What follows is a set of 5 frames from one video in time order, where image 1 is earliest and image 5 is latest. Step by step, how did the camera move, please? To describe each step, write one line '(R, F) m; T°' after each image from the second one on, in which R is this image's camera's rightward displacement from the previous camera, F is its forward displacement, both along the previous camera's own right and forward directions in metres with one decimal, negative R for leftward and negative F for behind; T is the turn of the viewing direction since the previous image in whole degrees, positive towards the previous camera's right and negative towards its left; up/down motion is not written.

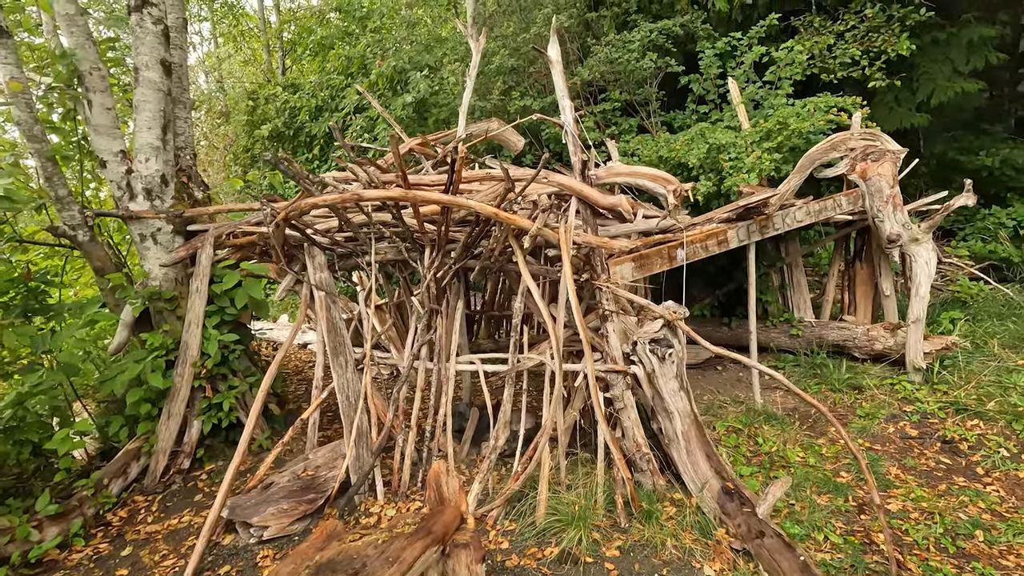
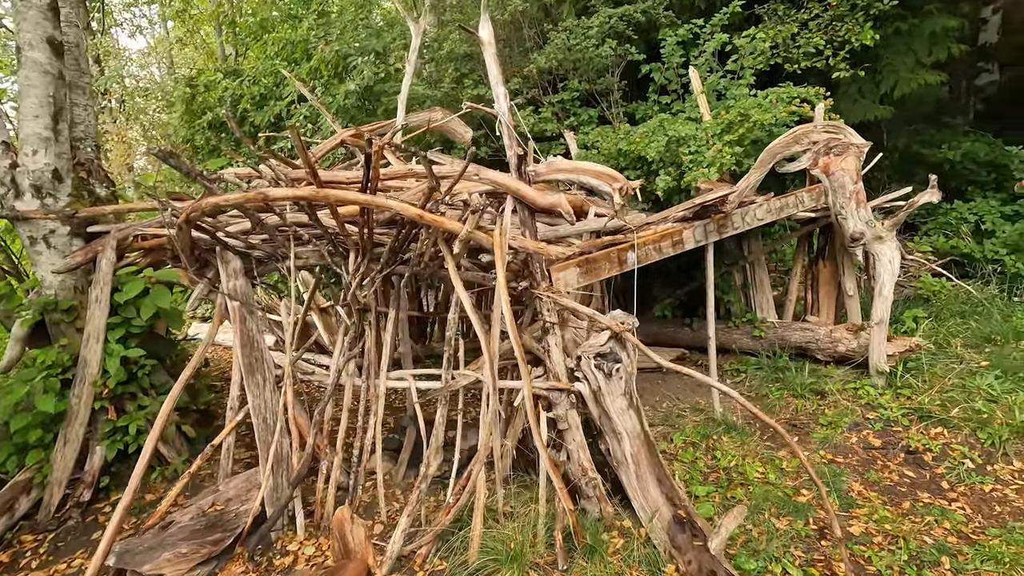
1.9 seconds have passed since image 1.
(+0.3, +0.4) m; +3°
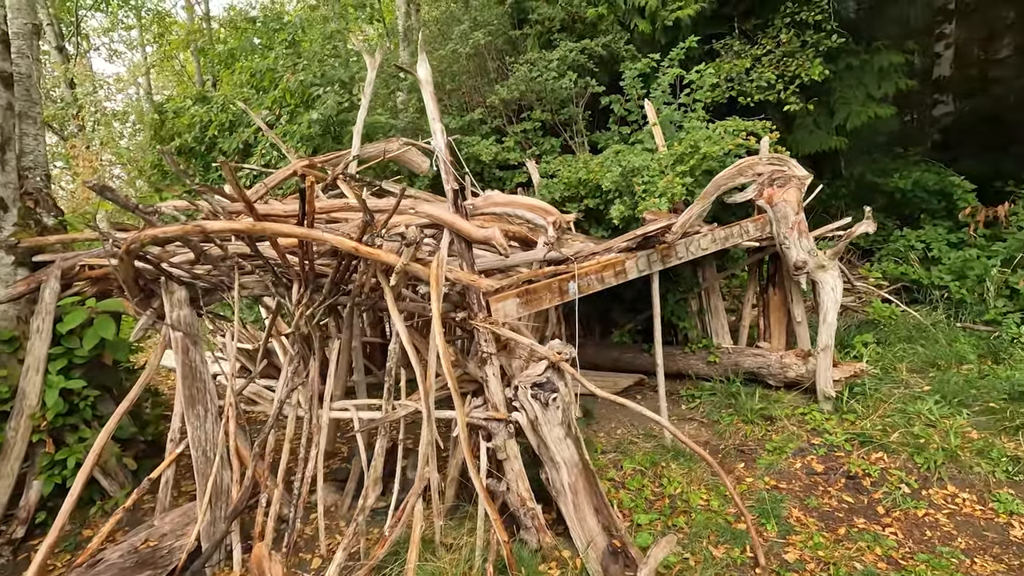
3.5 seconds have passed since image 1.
(+0.3, -0.1) m; +2°
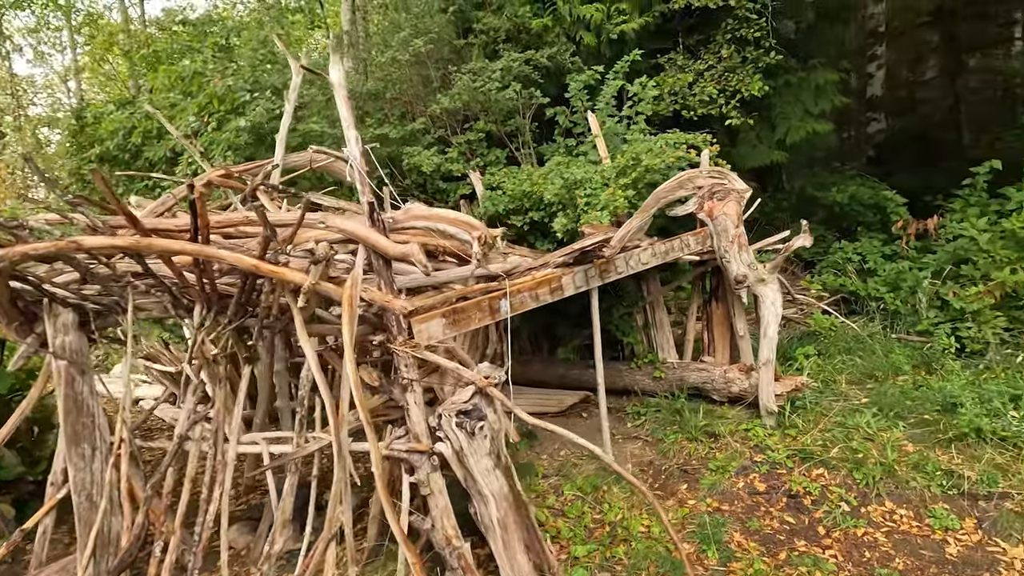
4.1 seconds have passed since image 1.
(+0.2, +0.2) m; +4°
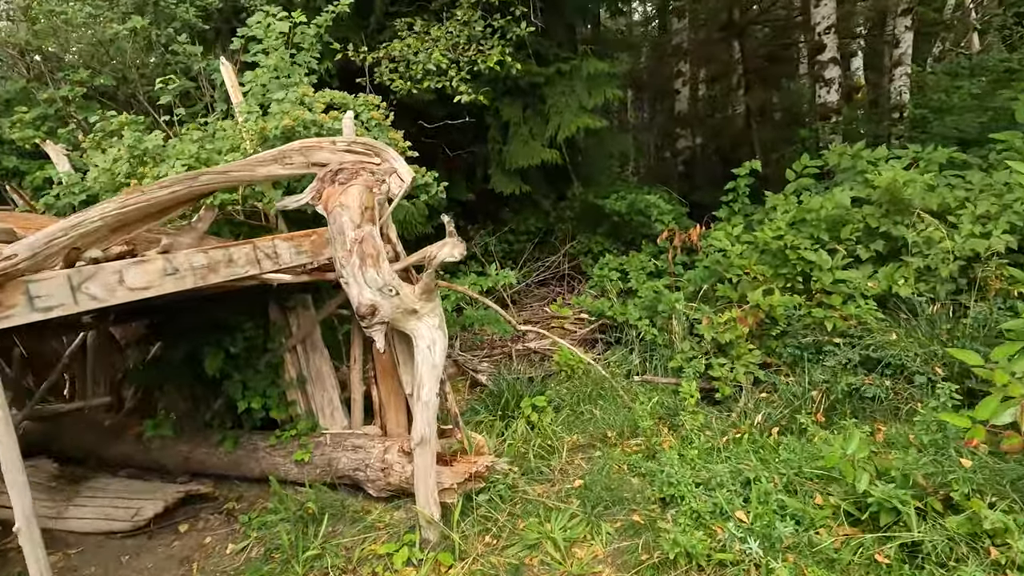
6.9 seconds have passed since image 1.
(+2.2, +1.8) m; +13°
